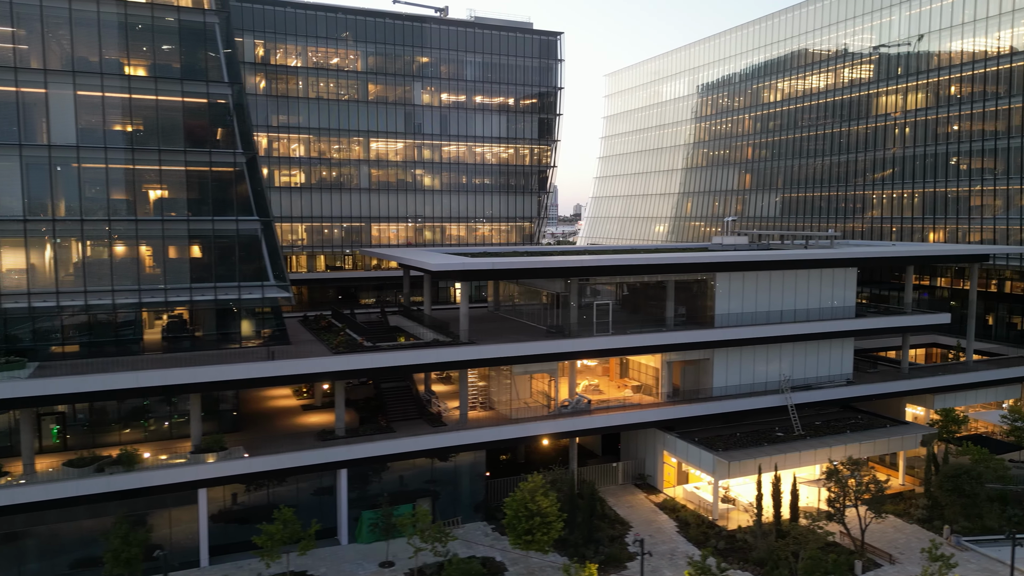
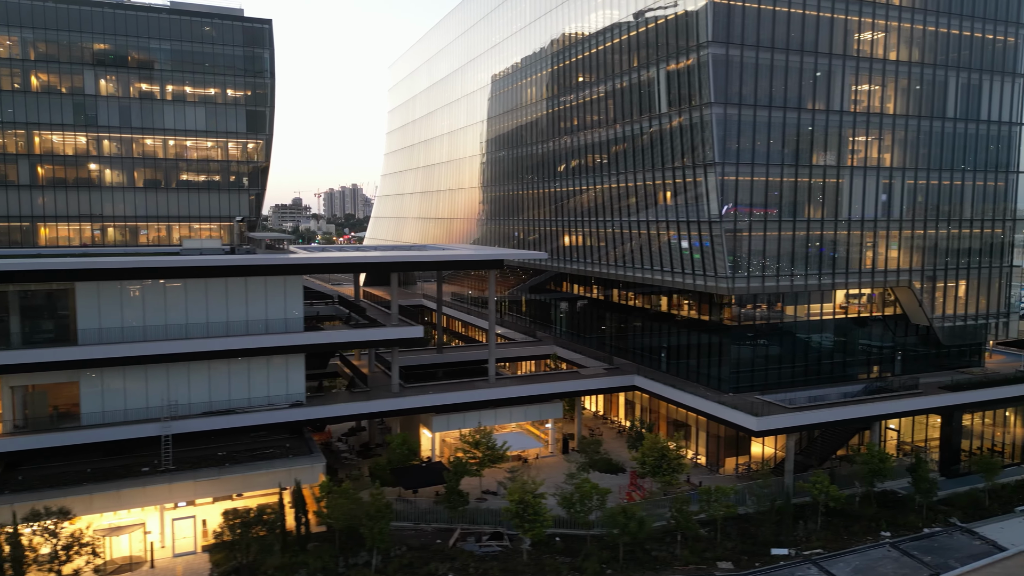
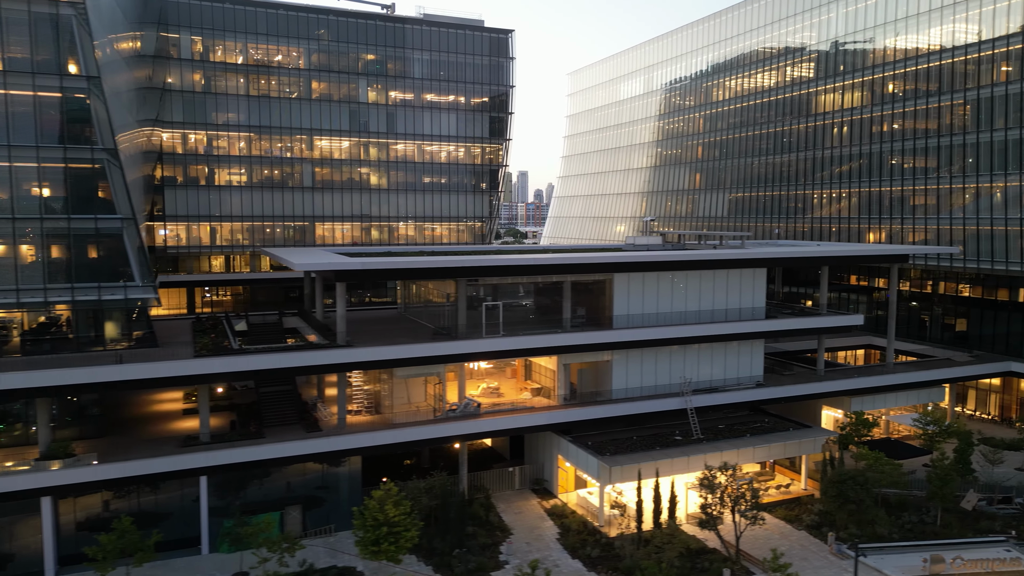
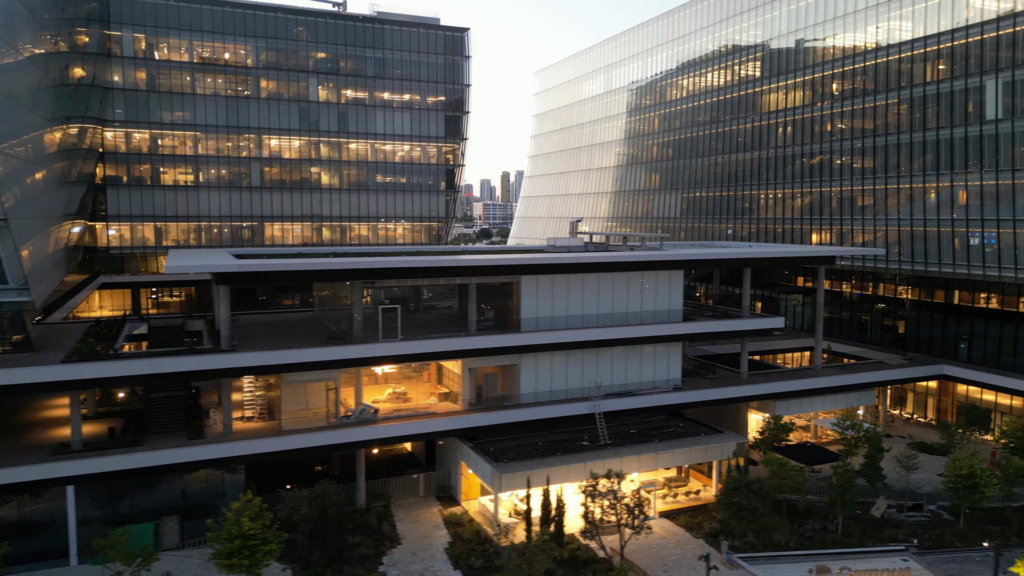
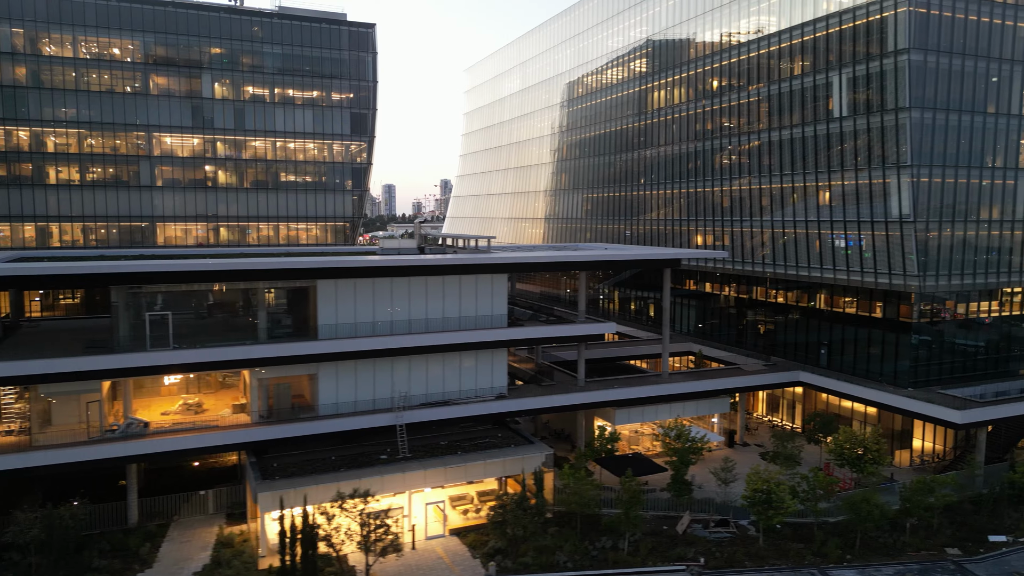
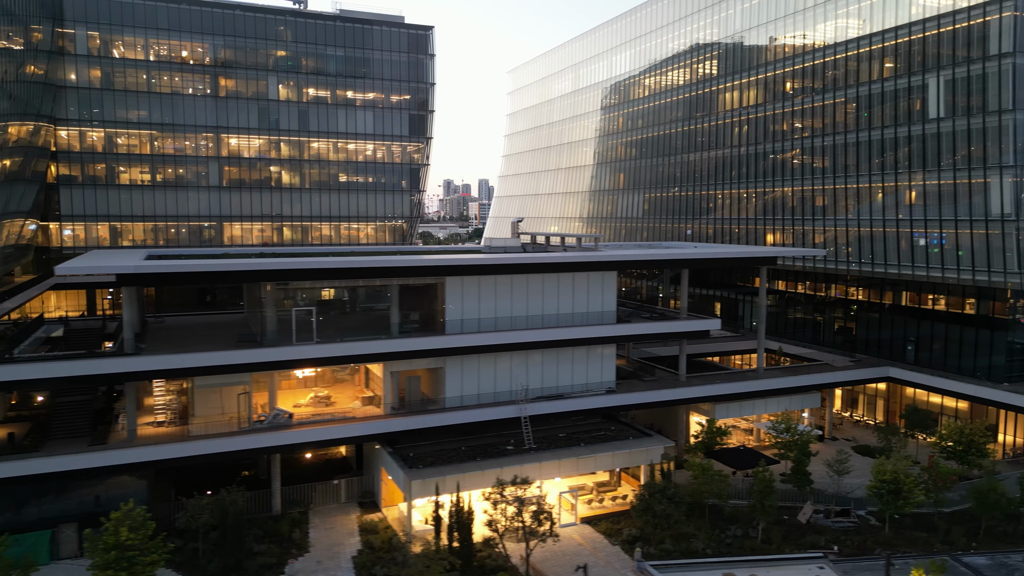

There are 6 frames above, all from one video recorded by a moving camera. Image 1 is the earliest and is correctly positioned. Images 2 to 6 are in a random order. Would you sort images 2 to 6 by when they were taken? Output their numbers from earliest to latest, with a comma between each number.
3, 4, 6, 5, 2
